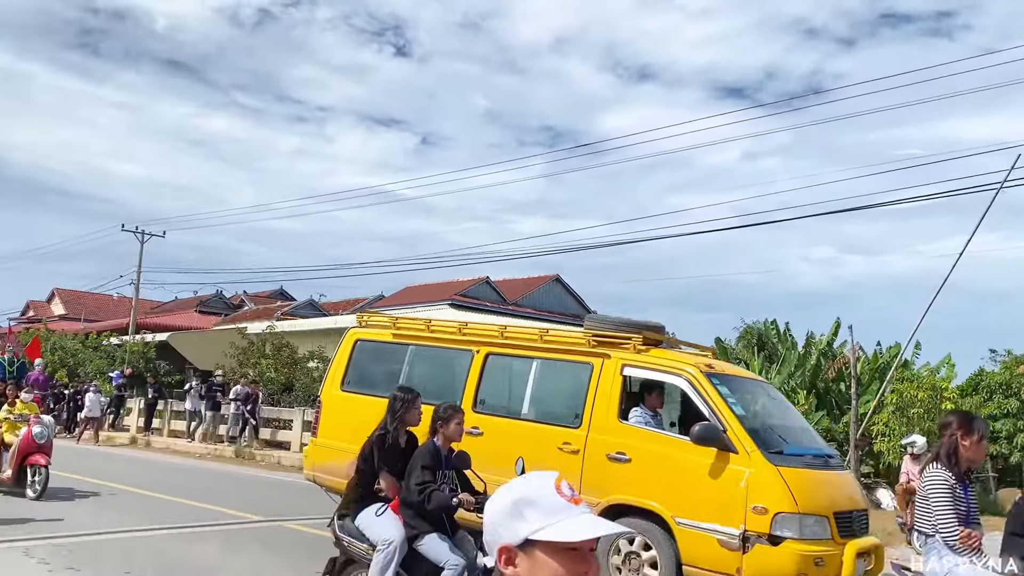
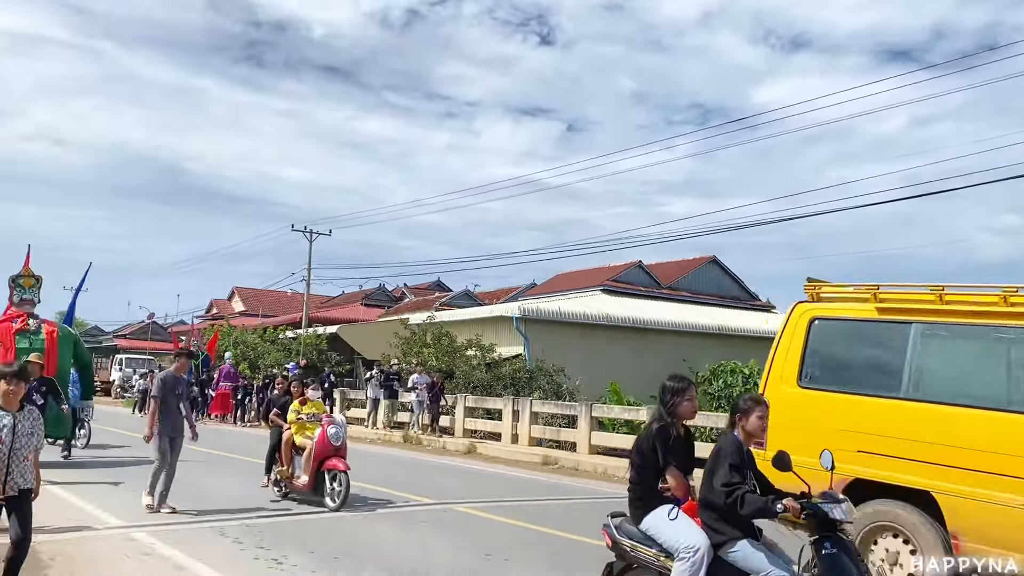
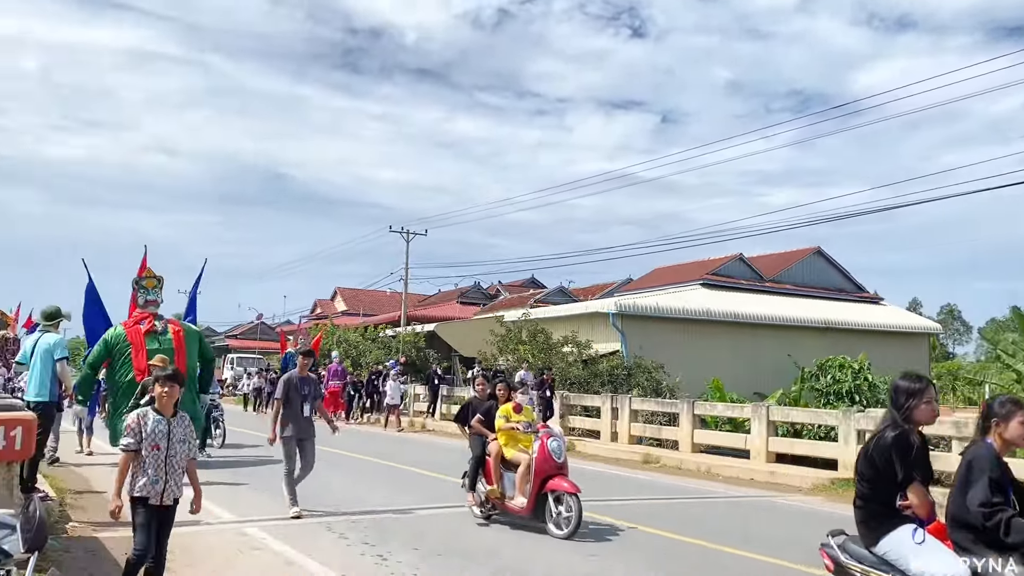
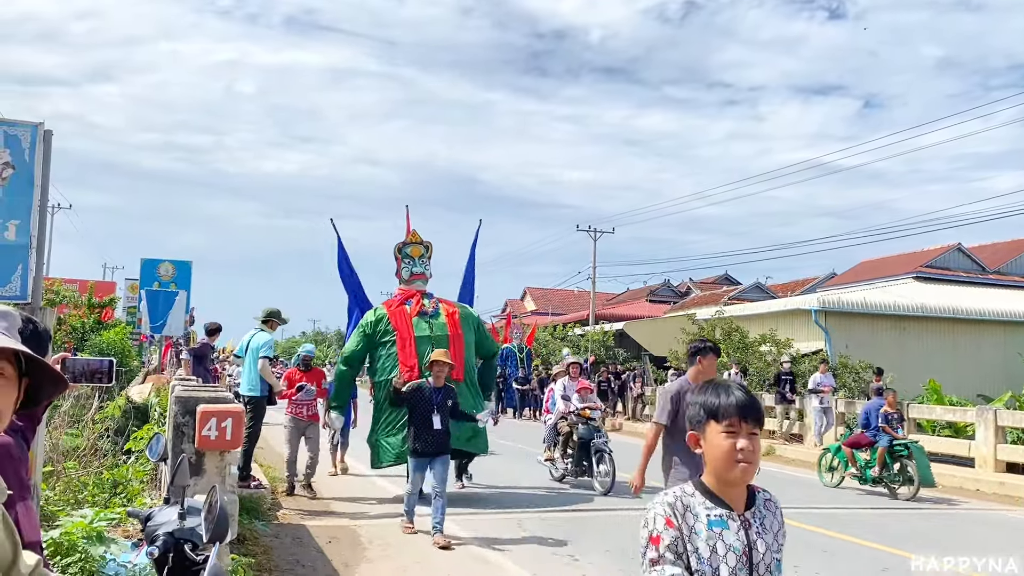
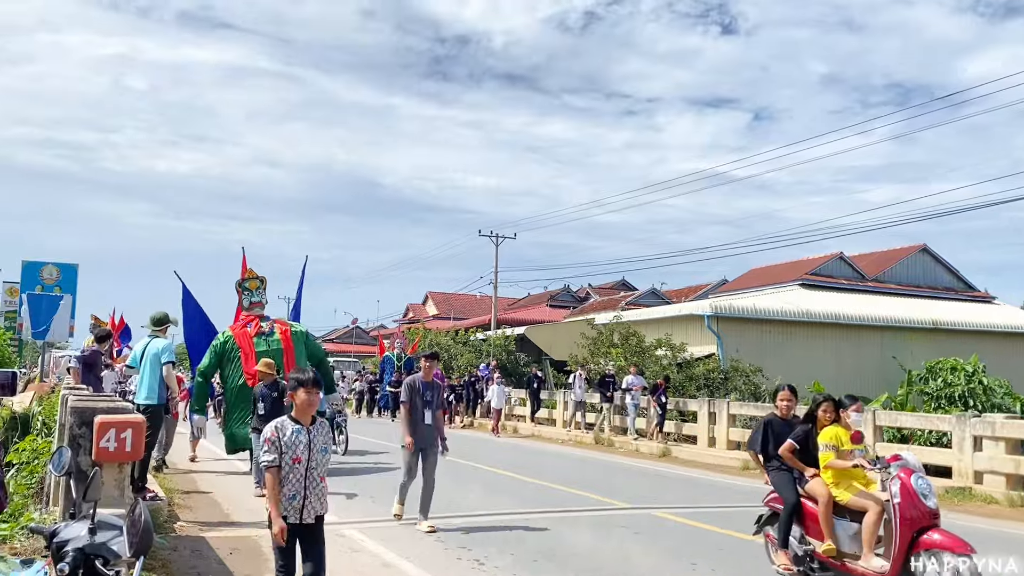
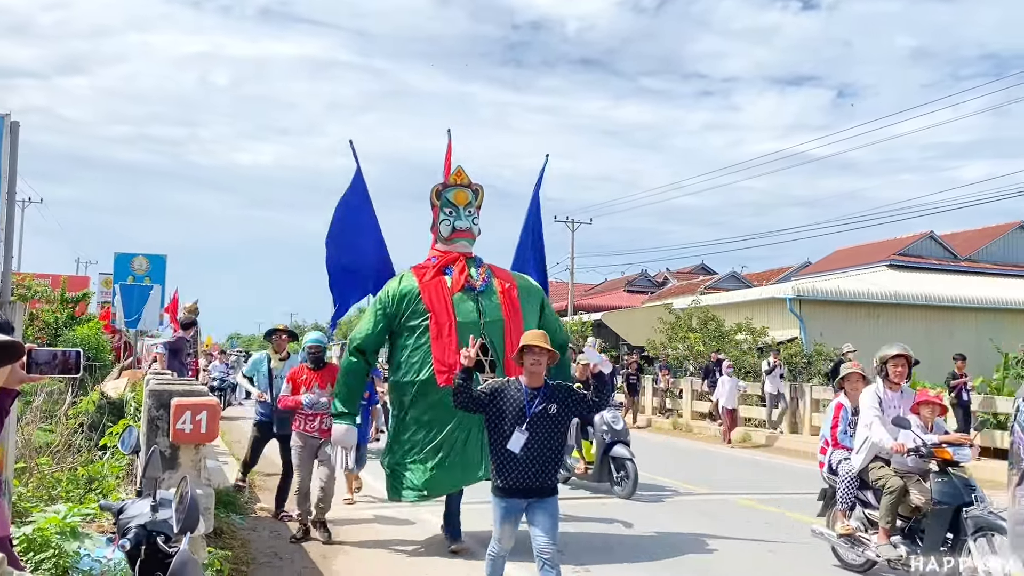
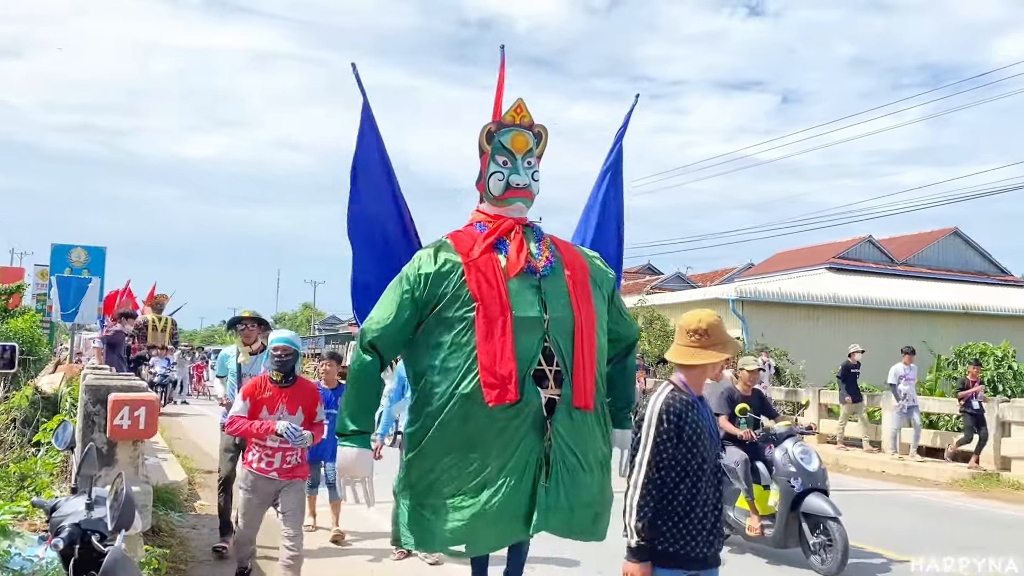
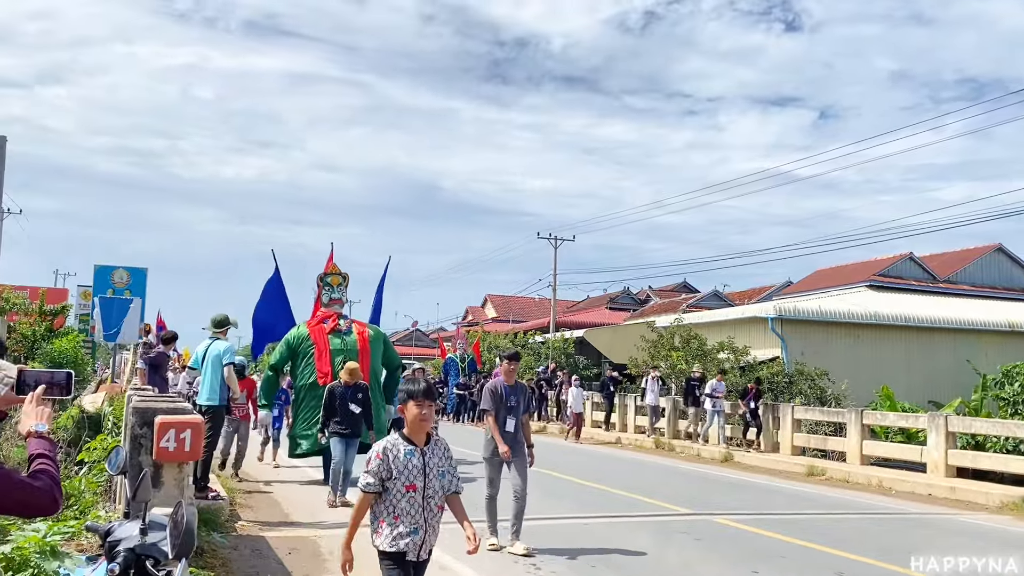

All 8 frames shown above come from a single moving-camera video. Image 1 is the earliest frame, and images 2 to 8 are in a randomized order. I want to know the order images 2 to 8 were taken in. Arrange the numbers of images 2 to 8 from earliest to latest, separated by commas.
2, 3, 5, 8, 4, 6, 7
